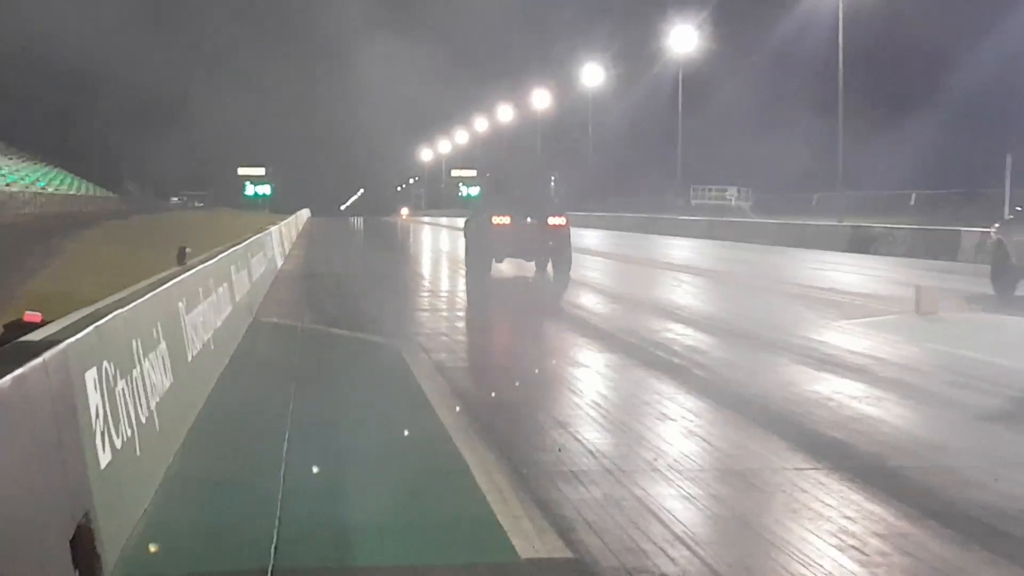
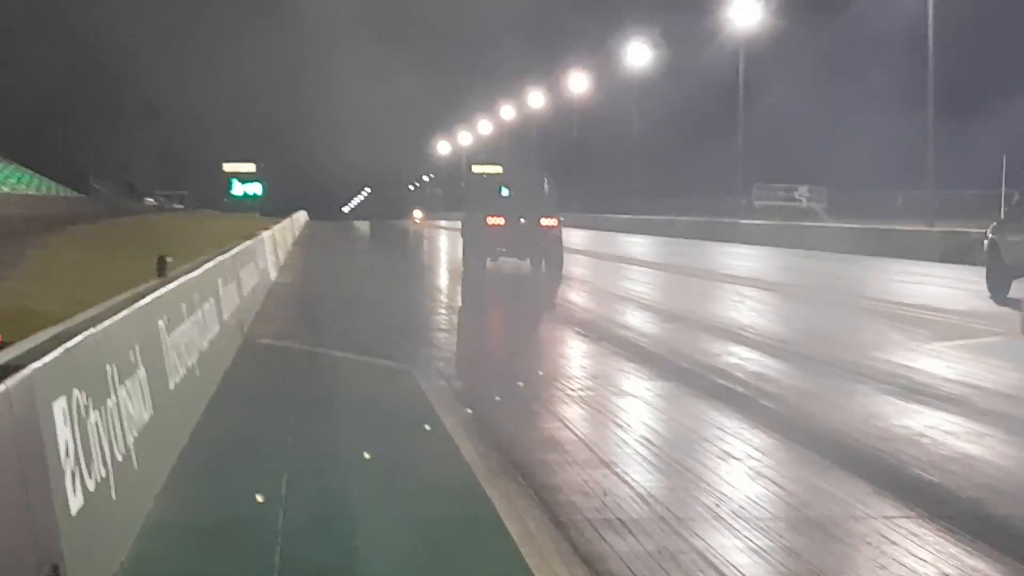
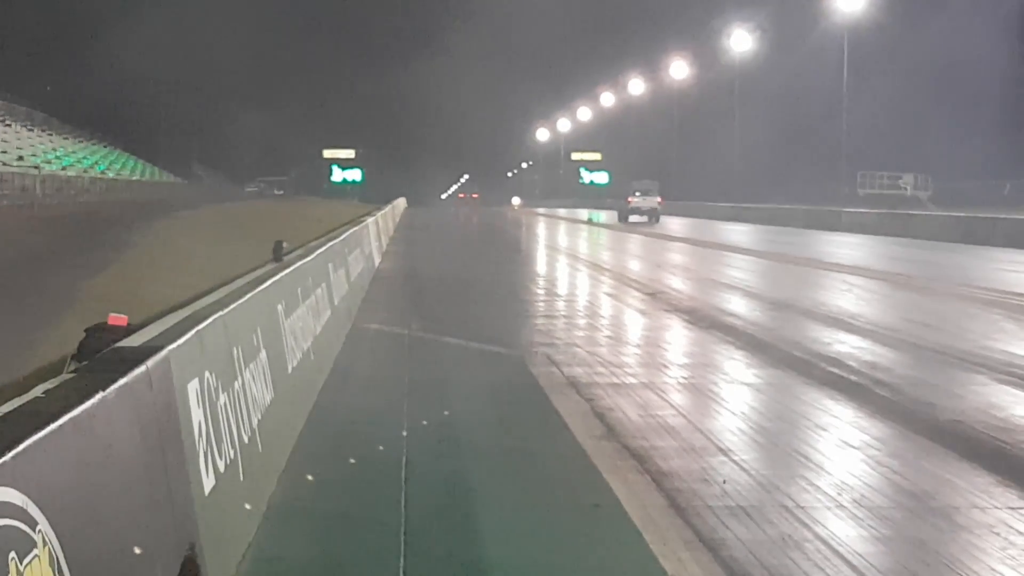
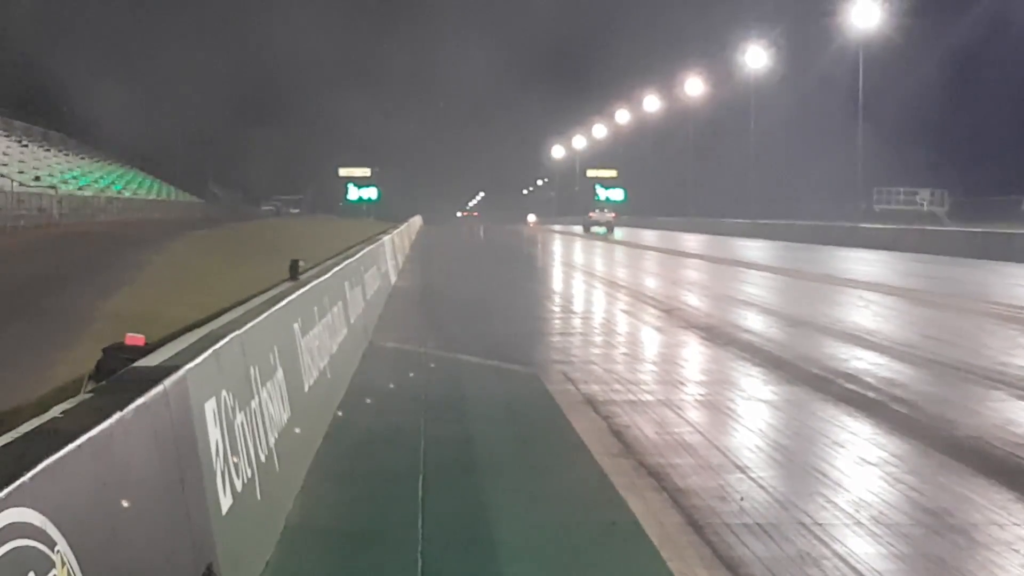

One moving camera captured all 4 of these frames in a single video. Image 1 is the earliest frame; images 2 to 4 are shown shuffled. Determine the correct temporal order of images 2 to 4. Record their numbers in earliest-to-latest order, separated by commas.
2, 3, 4
